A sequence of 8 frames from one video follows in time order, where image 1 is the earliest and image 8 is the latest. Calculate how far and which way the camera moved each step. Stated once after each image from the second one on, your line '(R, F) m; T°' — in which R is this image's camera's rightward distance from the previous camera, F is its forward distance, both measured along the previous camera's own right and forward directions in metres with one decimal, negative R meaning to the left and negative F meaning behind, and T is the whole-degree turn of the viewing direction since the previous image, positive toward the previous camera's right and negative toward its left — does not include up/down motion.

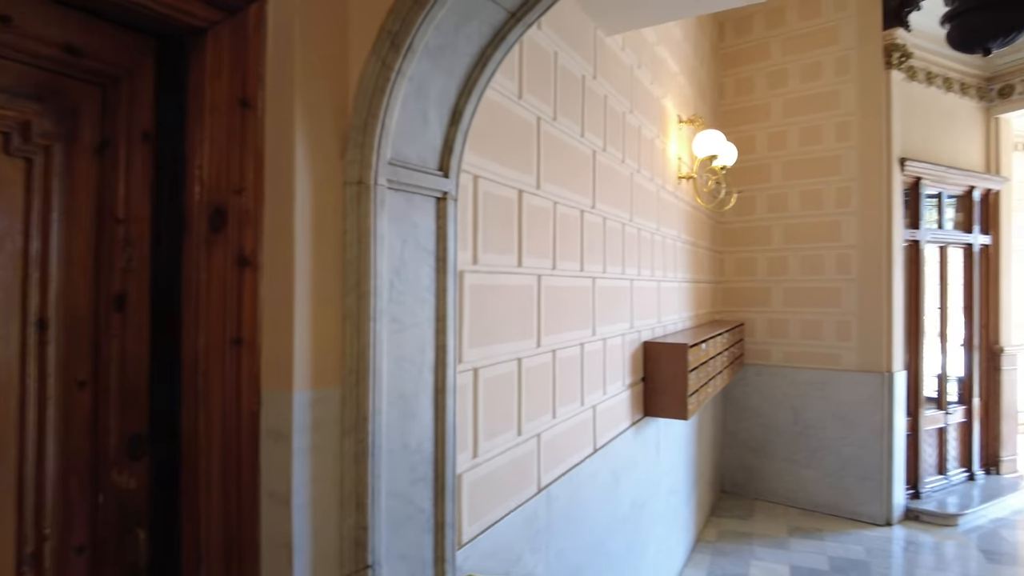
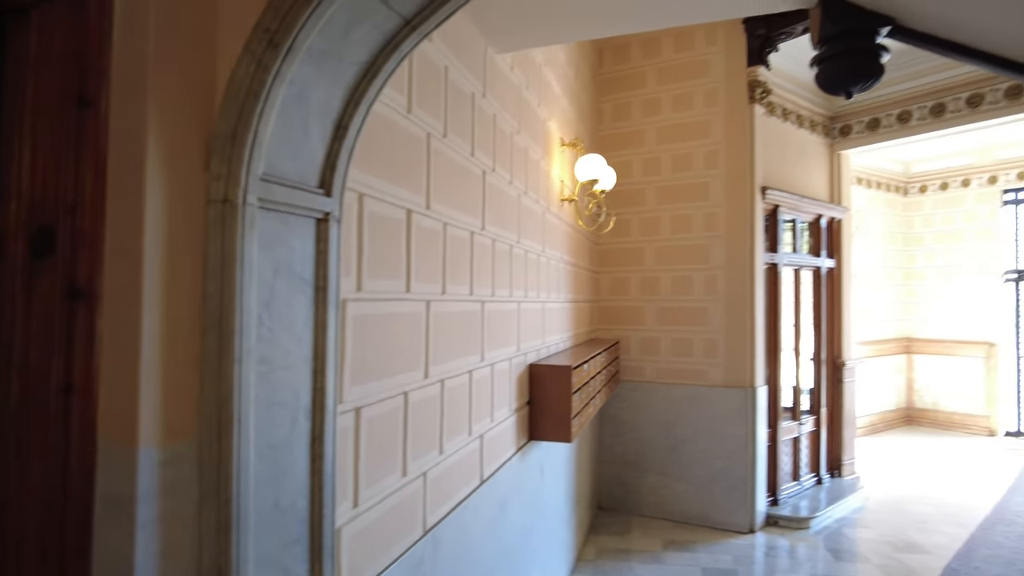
(0.0, +0.1) m; +11°
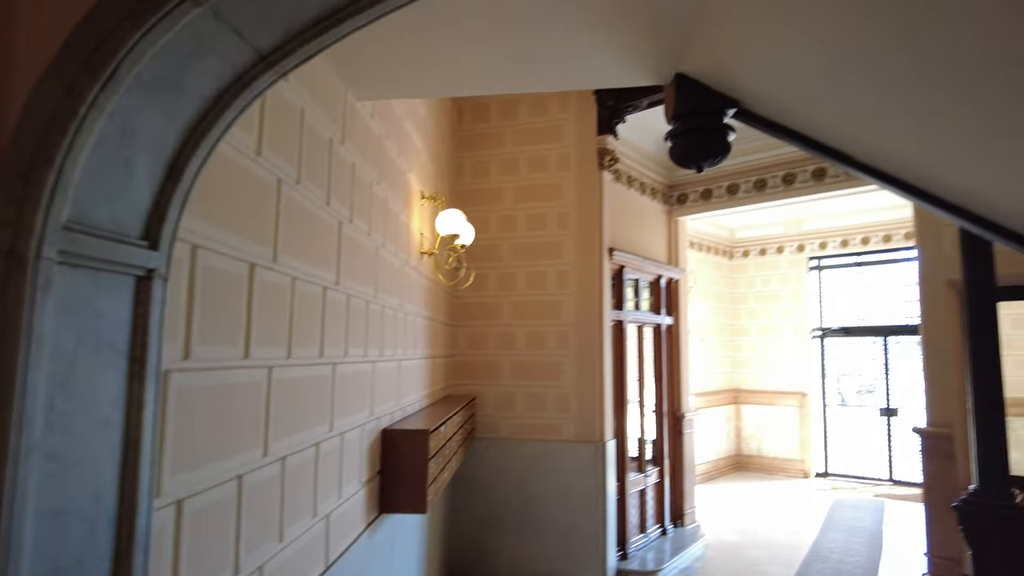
(0.0, +0.1) m; +13°
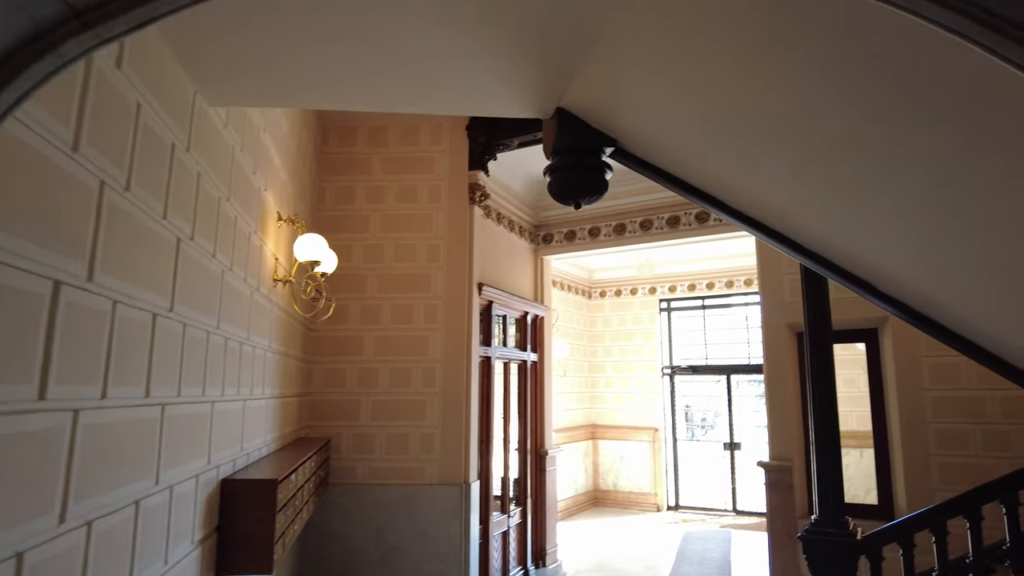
(0.0, +0.1) m; +12°
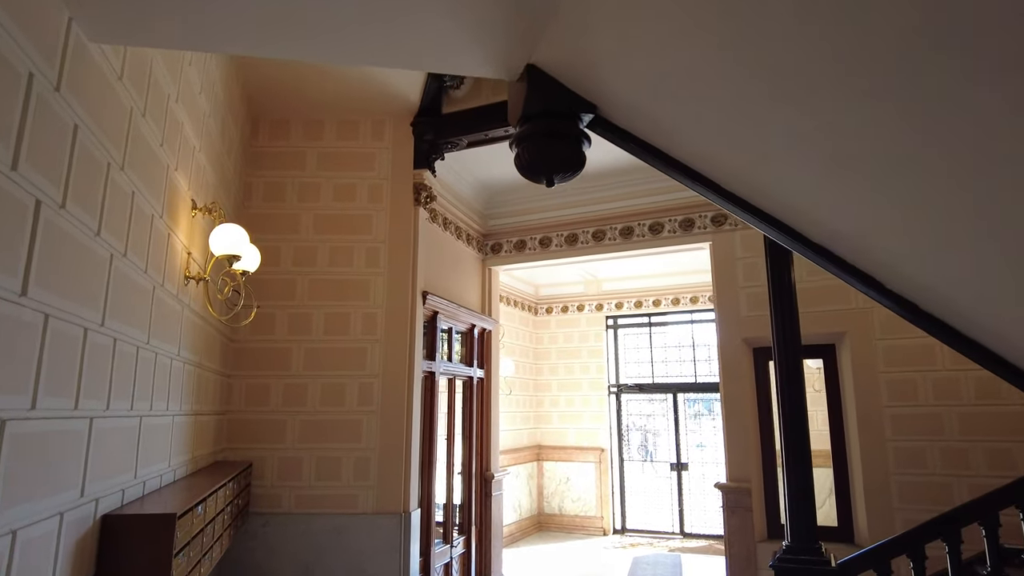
(0.0, +0.3) m; +5°
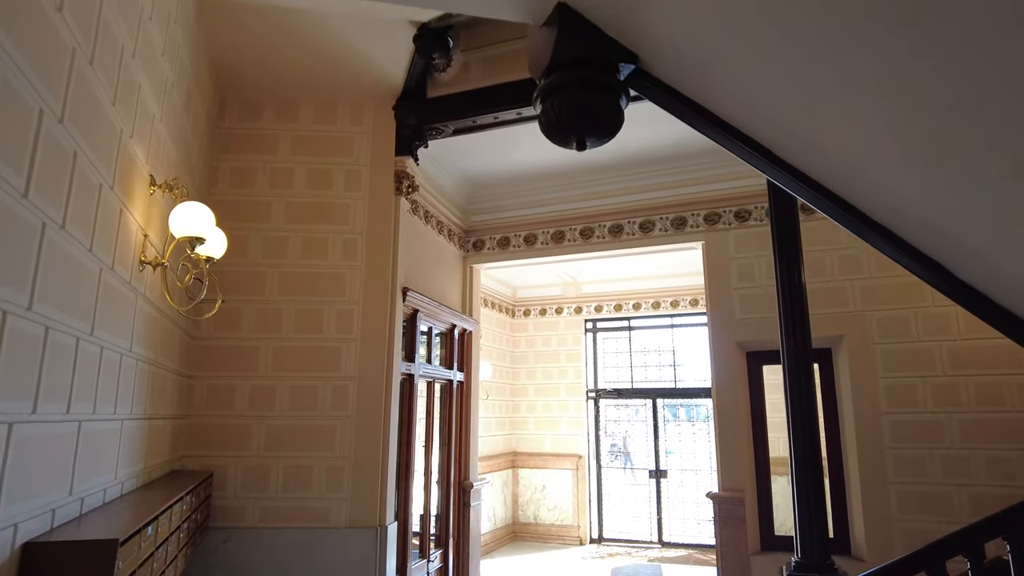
(-0.1, +0.2) m; +3°
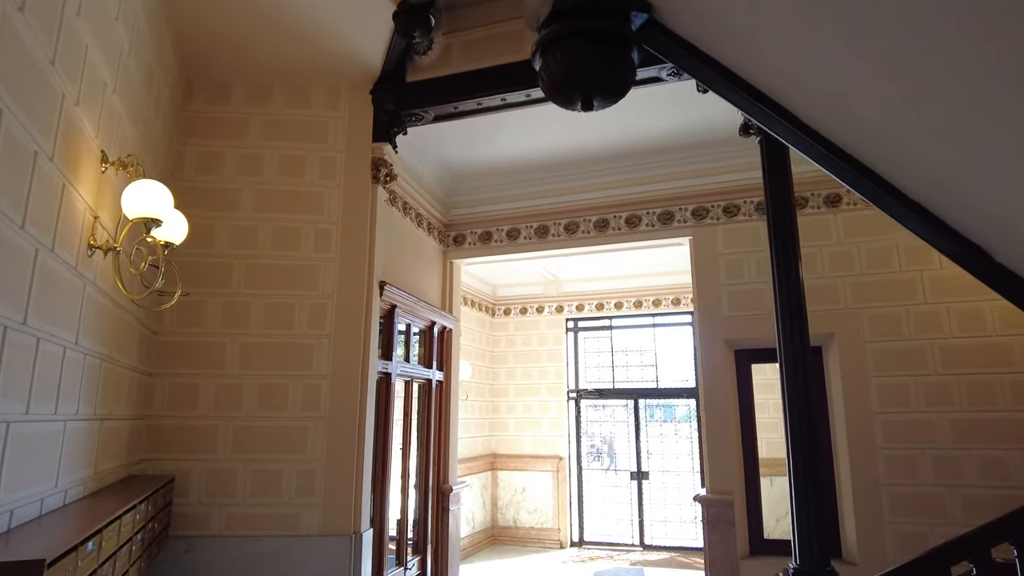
(0.0, +0.1) m; +2°
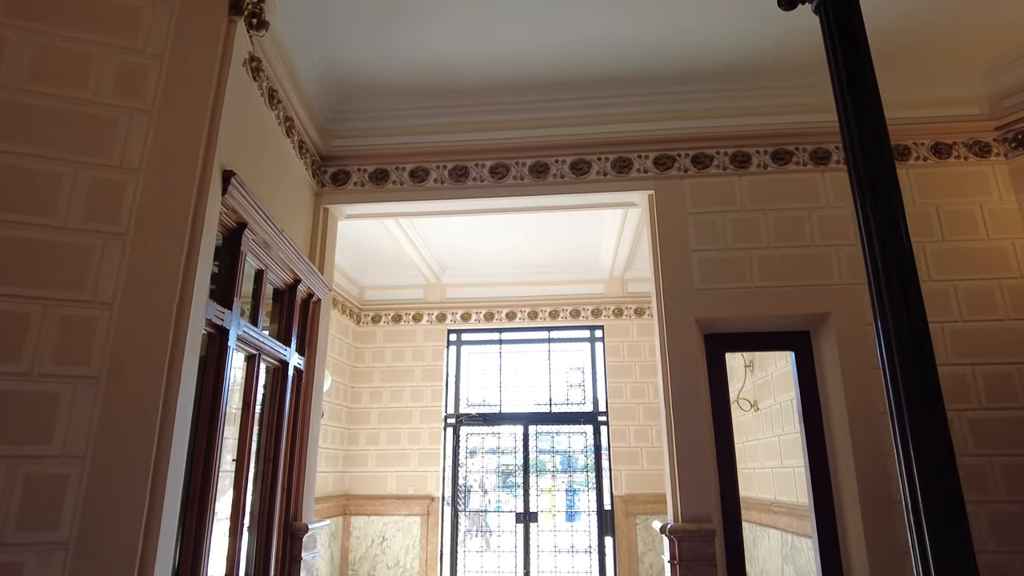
(-0.3, +1.1) m; +14°
